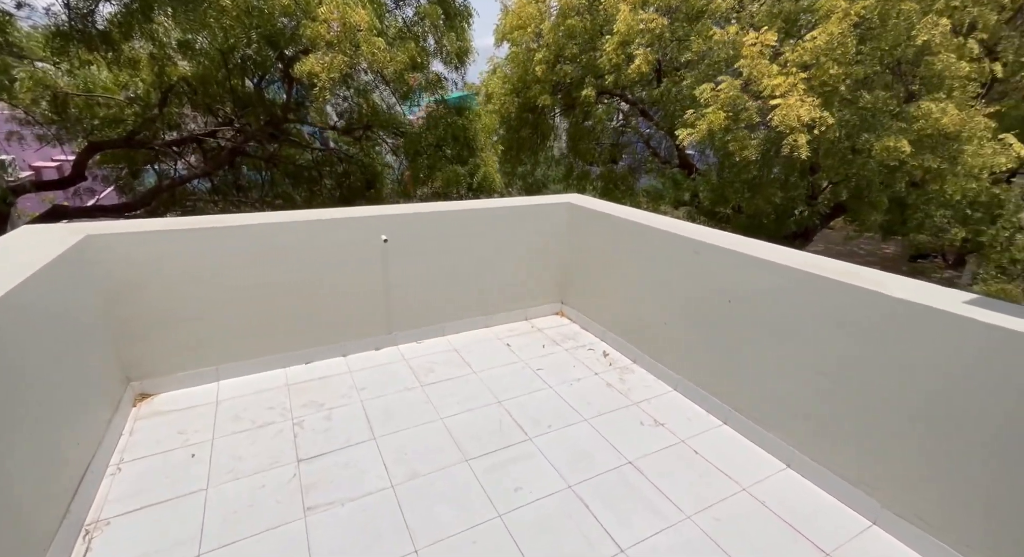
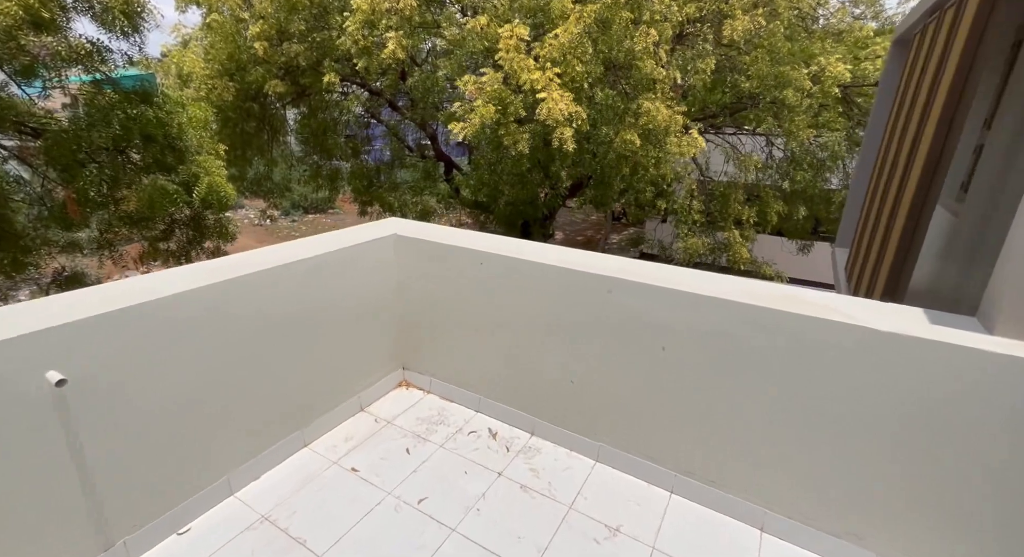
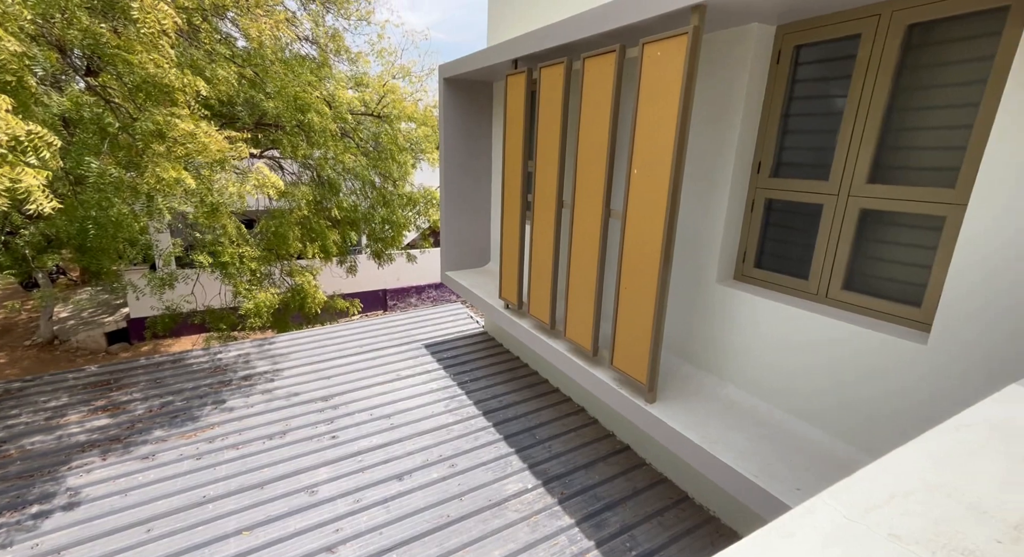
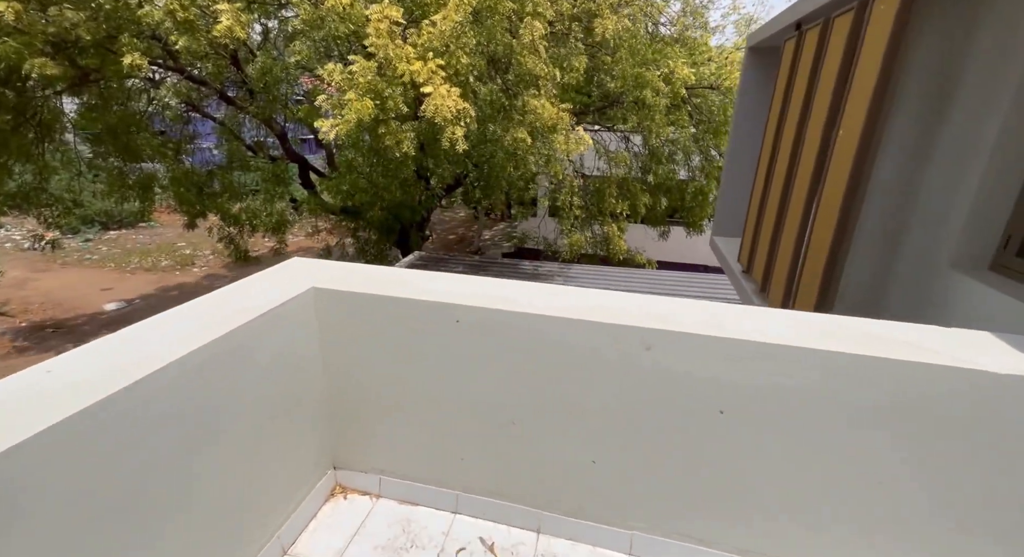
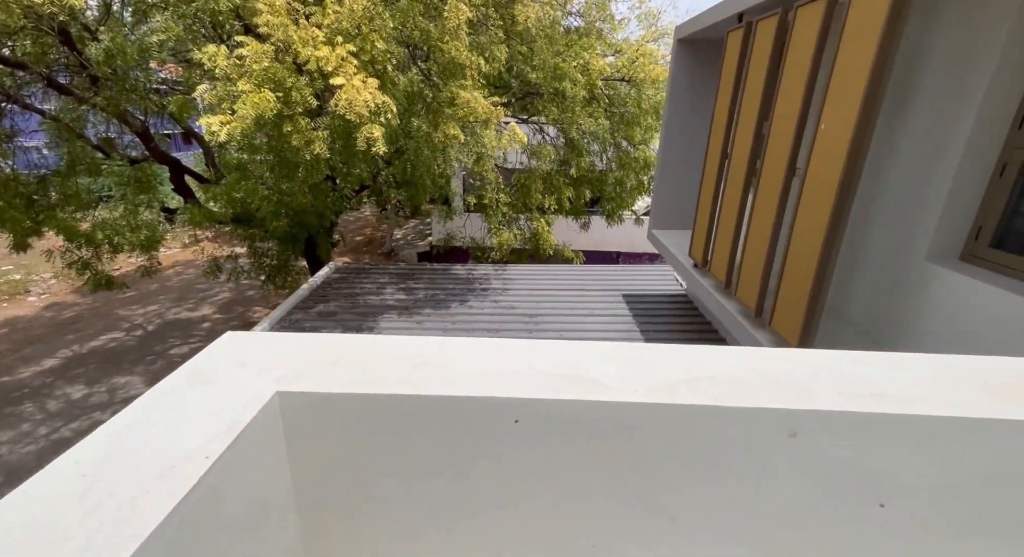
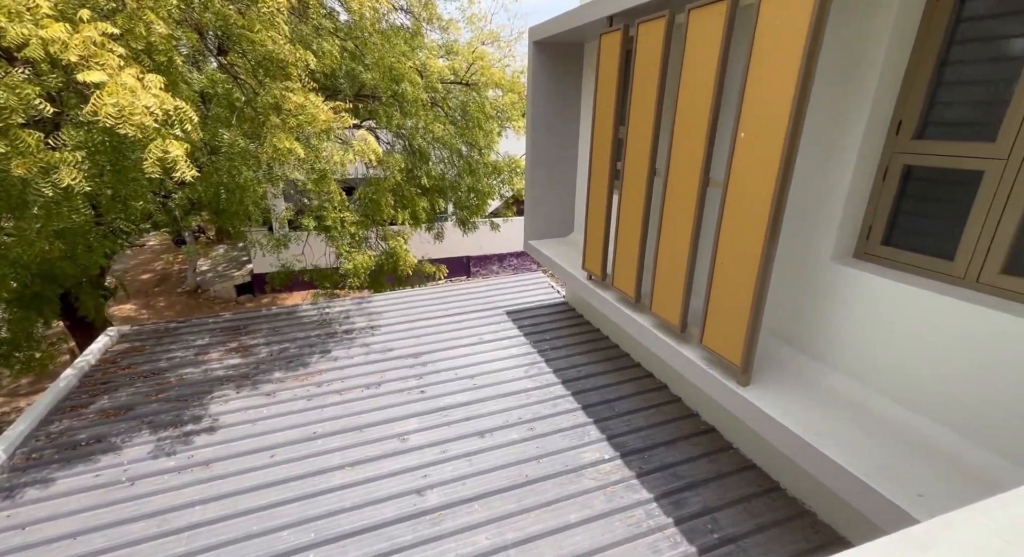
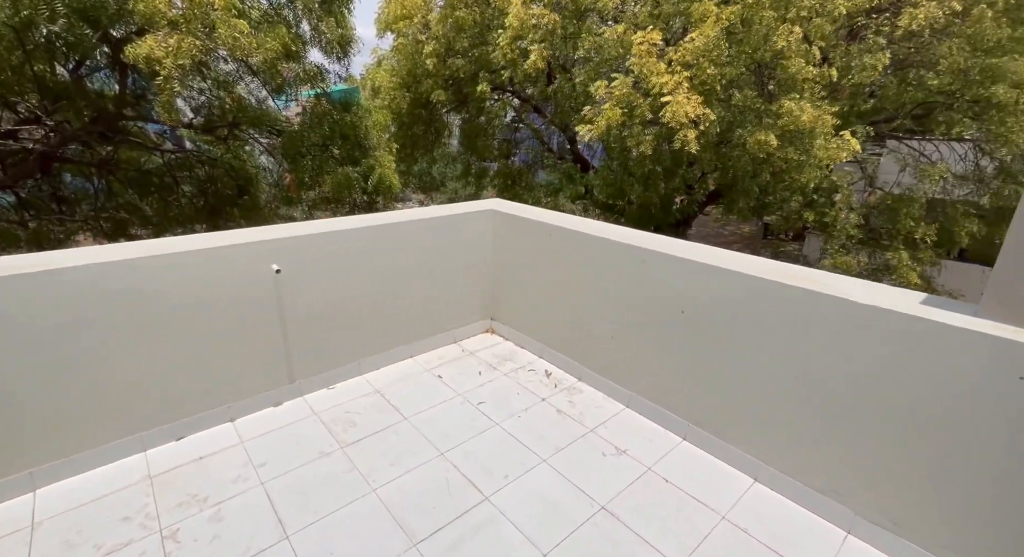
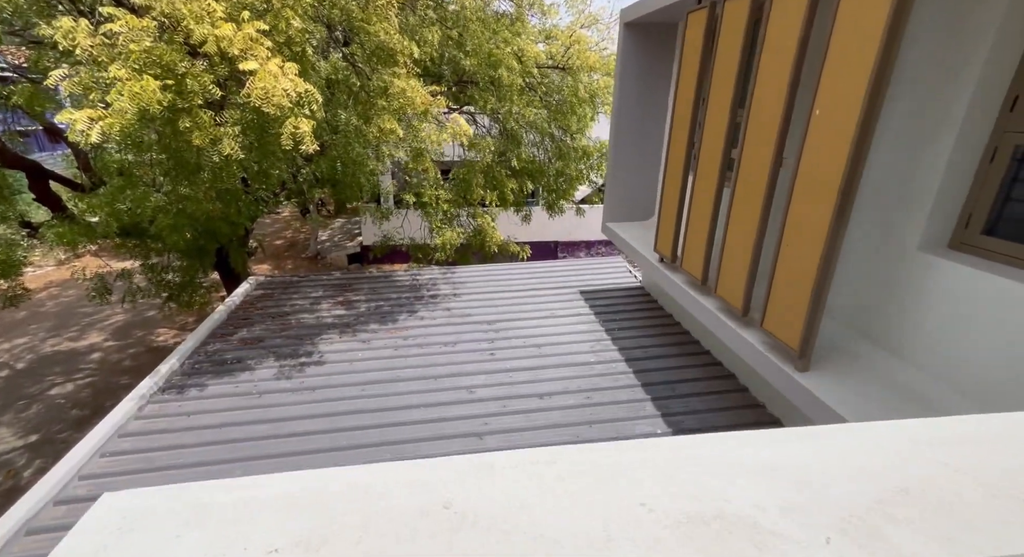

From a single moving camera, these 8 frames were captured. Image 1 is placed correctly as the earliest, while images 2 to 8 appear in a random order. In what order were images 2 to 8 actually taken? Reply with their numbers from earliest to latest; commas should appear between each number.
7, 2, 4, 5, 8, 6, 3
